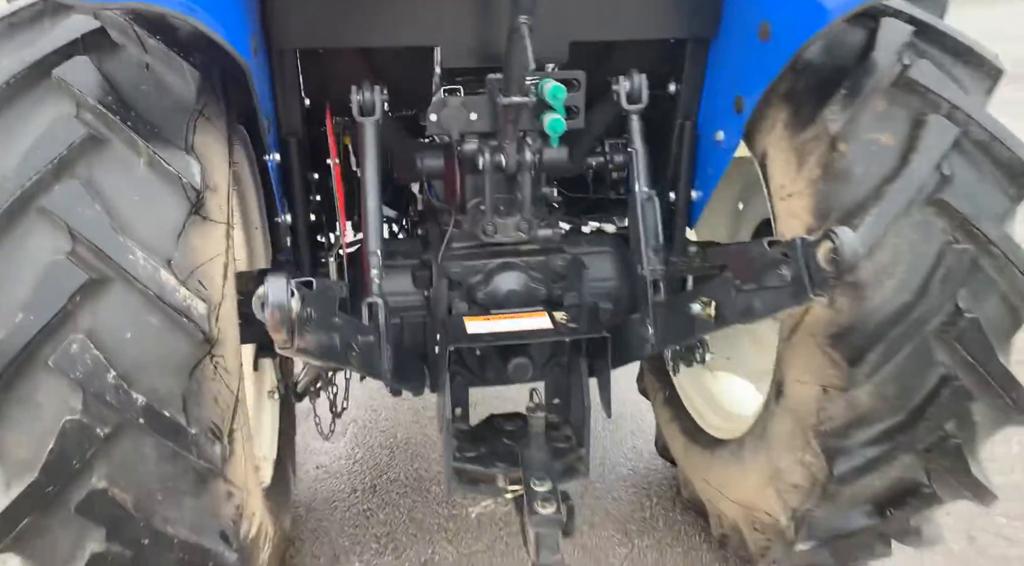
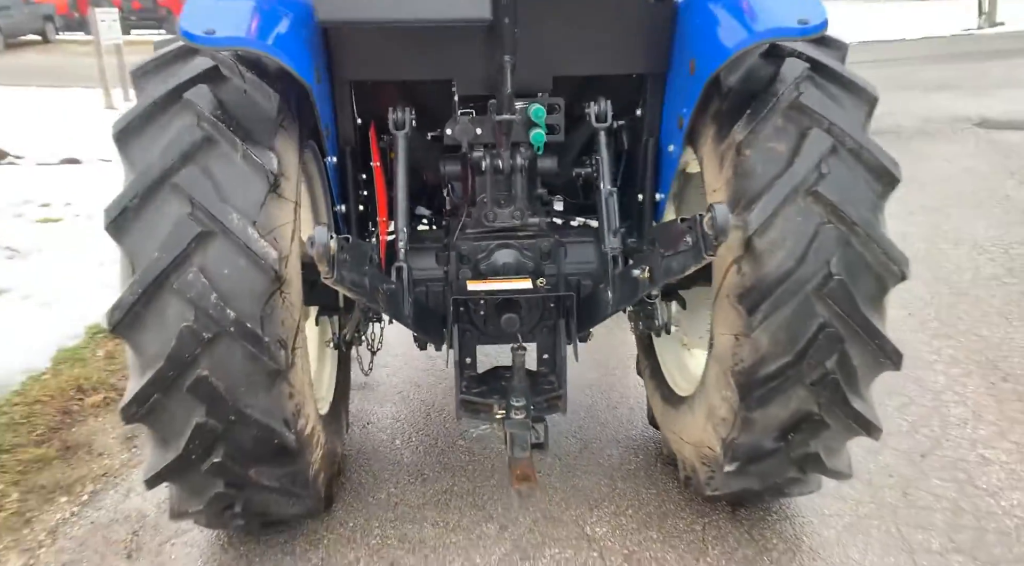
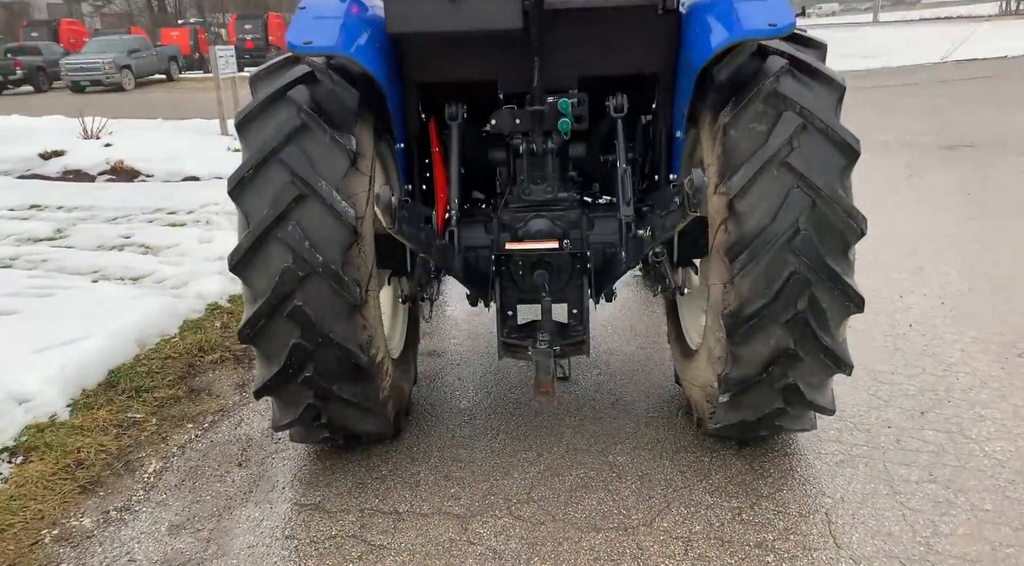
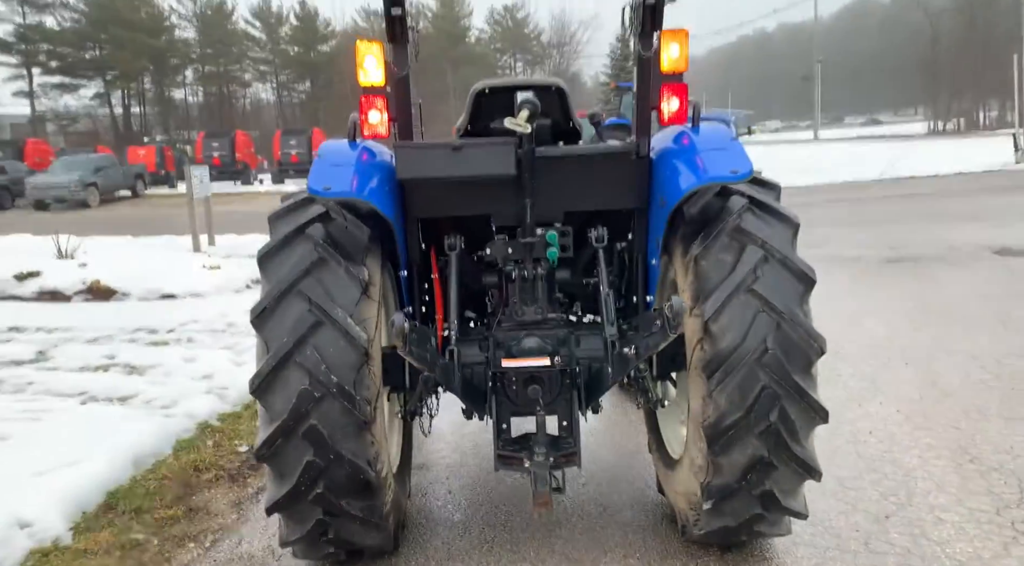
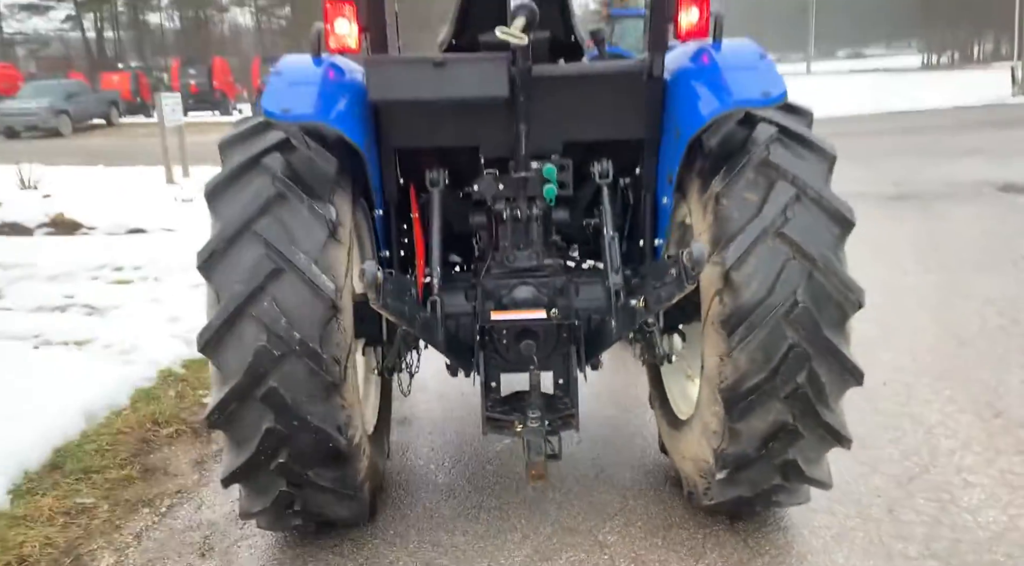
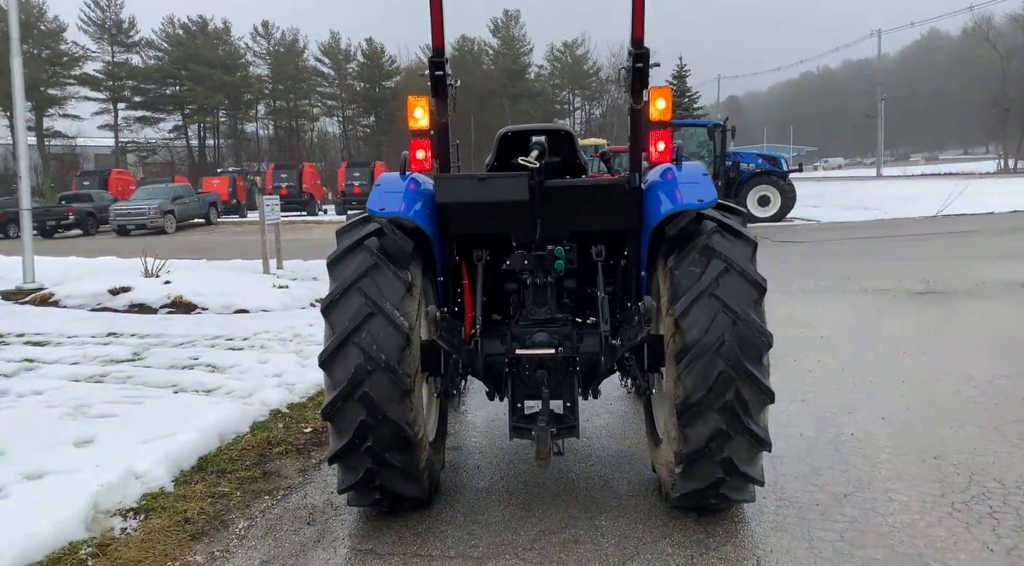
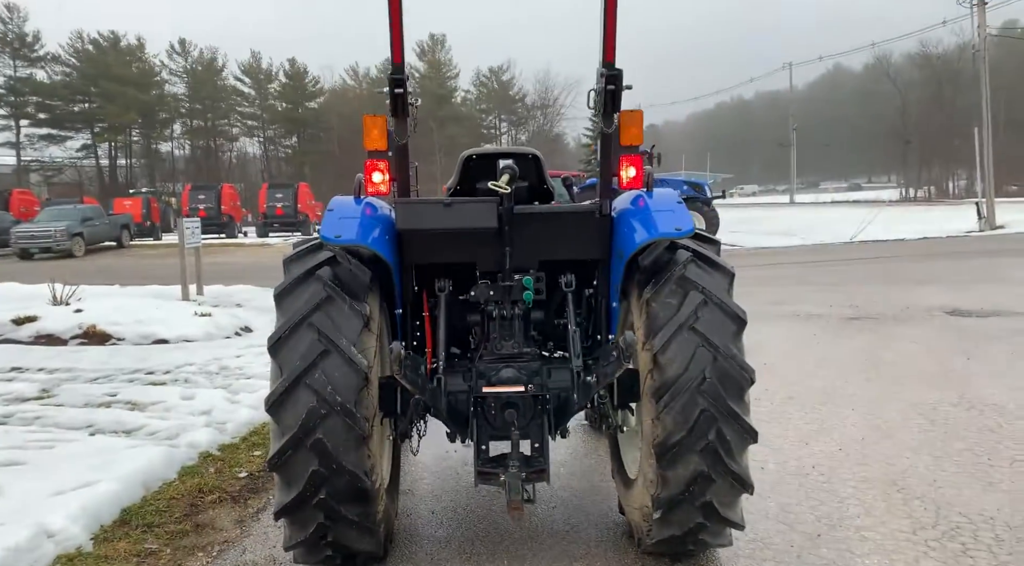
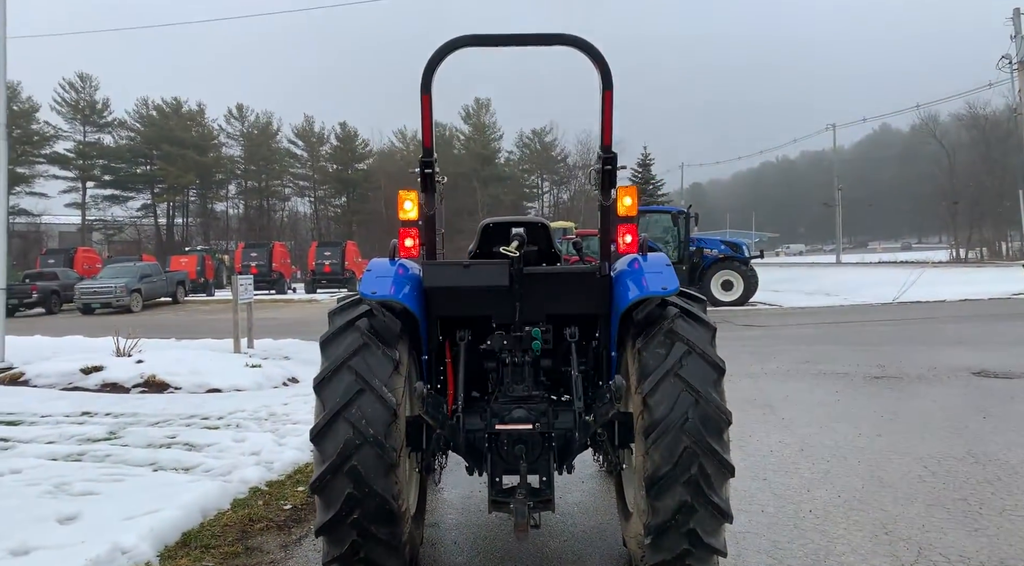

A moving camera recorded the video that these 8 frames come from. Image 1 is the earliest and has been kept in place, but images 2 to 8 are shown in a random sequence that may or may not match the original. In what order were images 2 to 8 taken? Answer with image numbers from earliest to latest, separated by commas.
2, 5, 4, 7, 8, 6, 3
